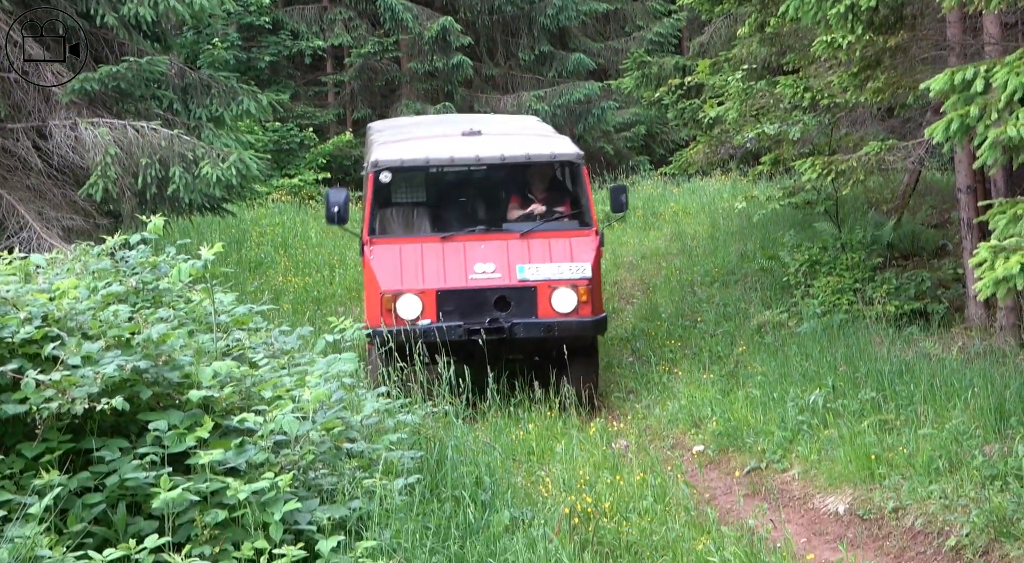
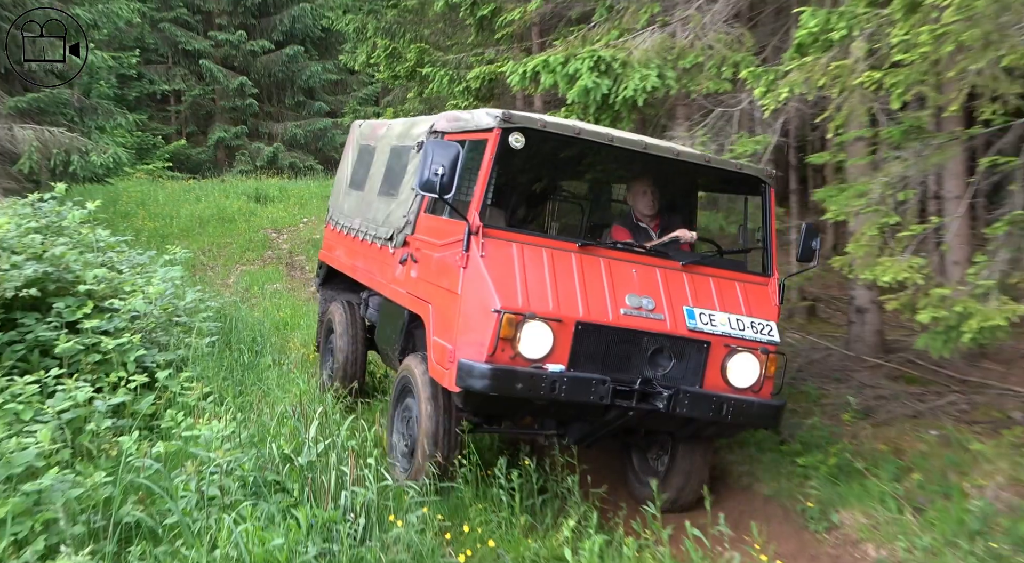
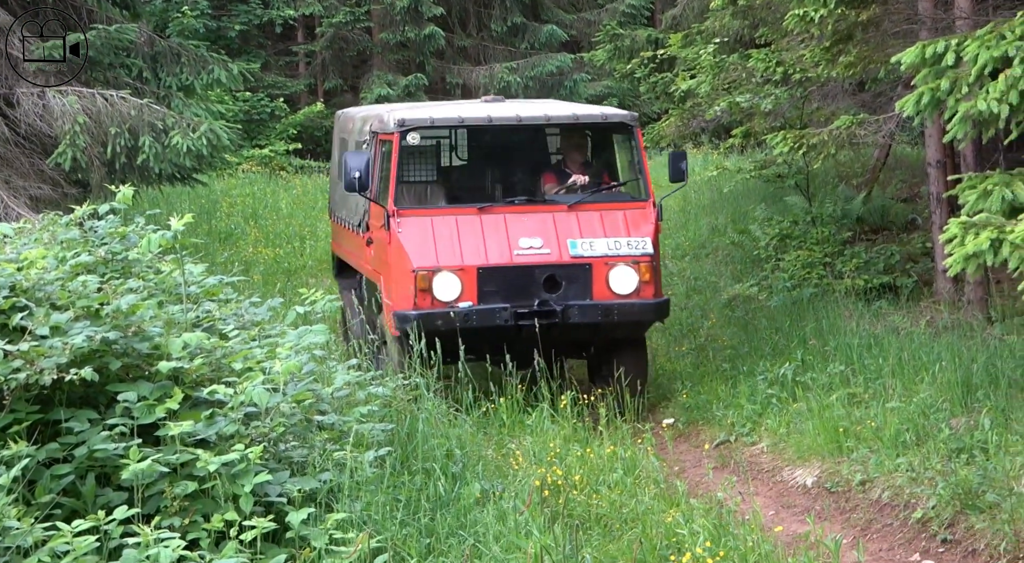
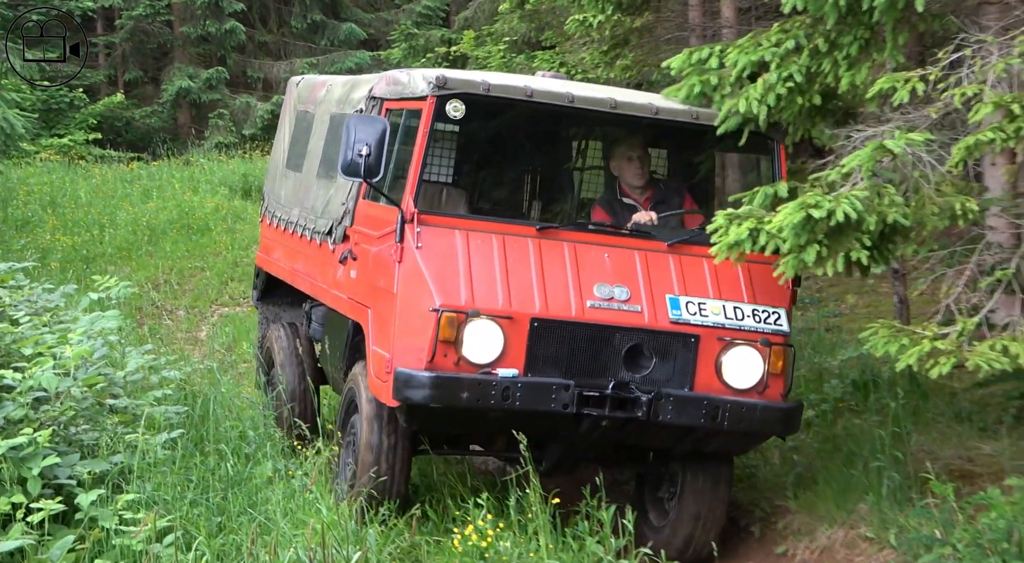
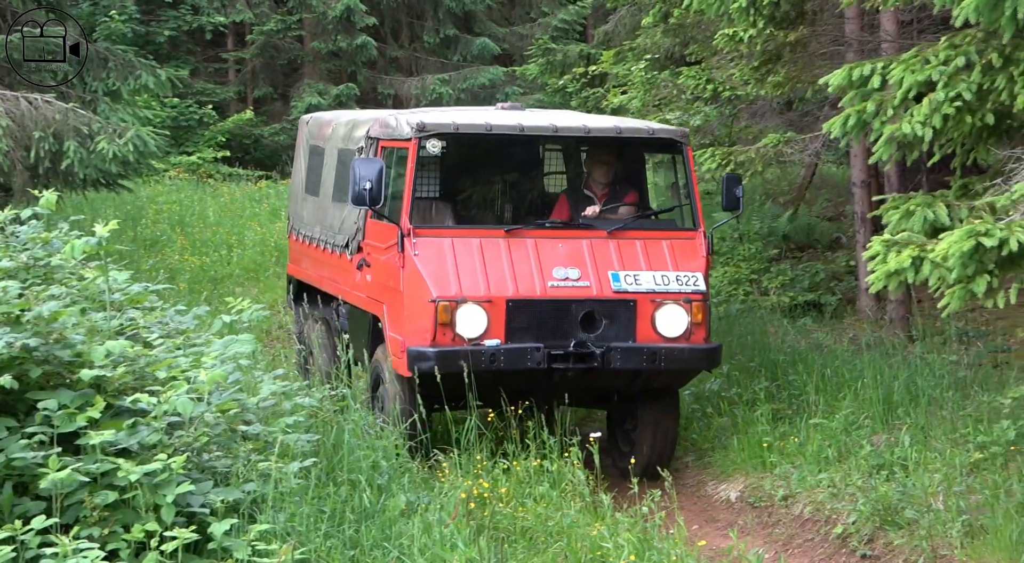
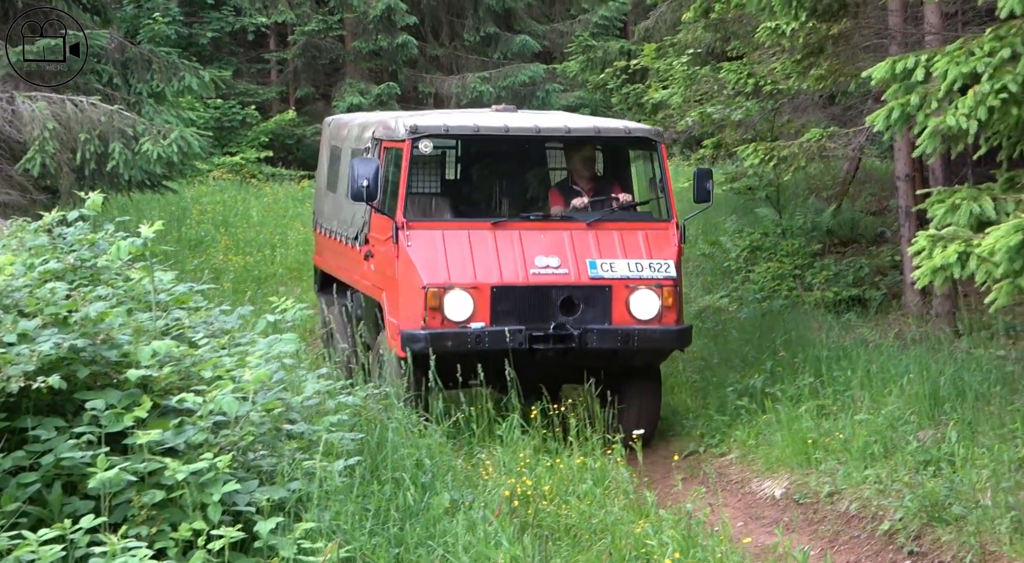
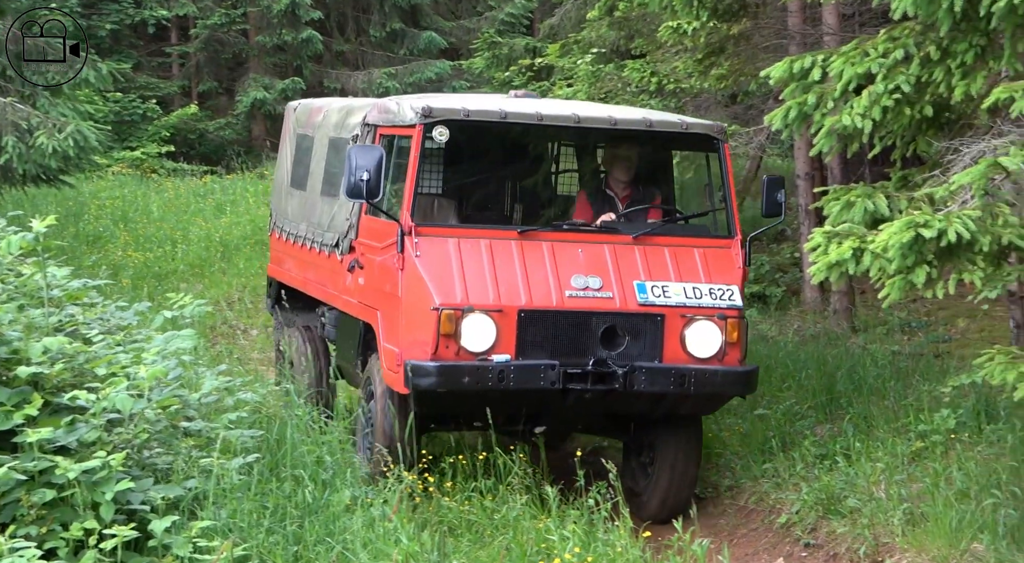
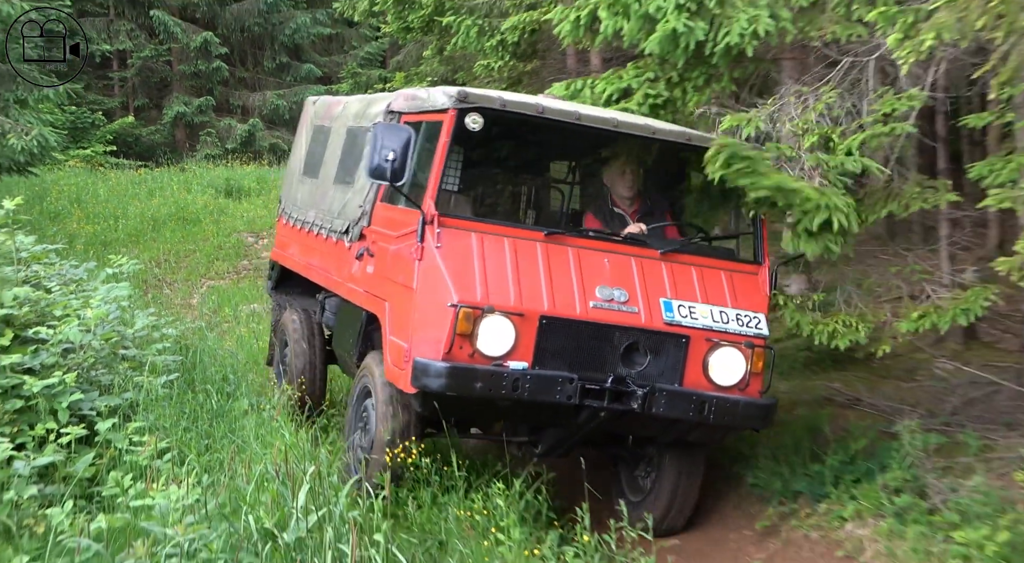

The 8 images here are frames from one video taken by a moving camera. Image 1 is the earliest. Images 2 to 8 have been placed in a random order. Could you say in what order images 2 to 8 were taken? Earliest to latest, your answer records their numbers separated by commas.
3, 6, 5, 7, 4, 8, 2
